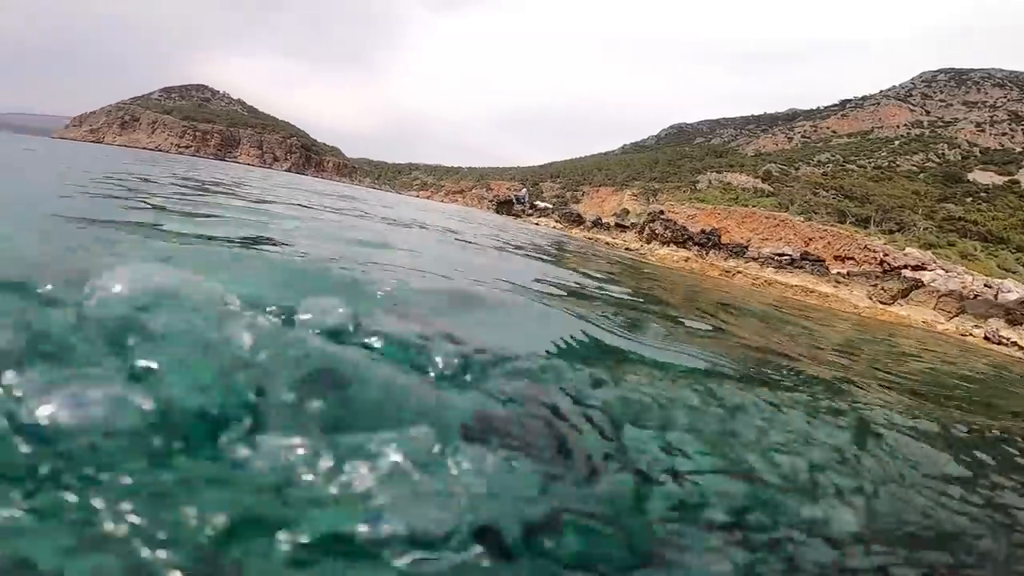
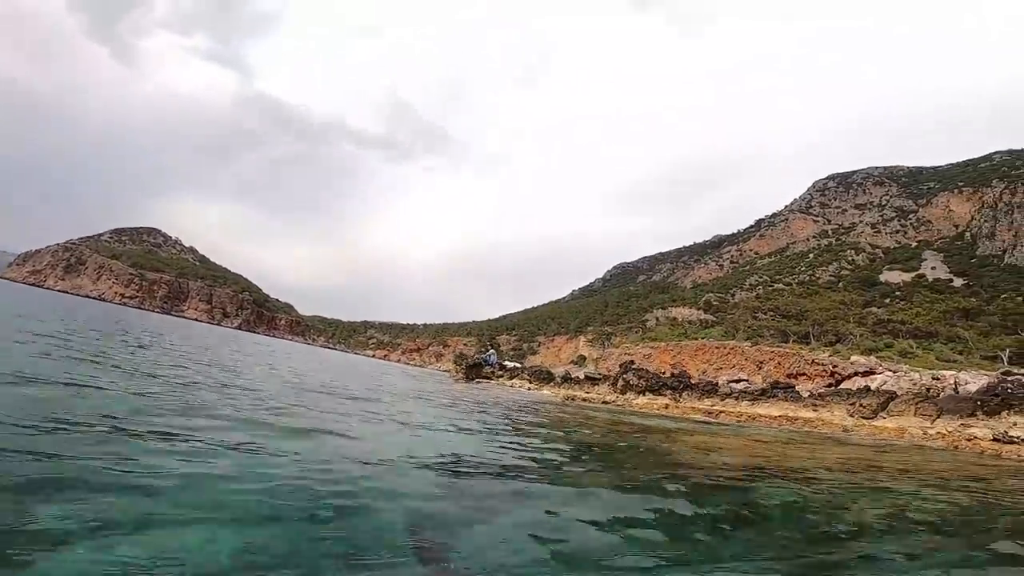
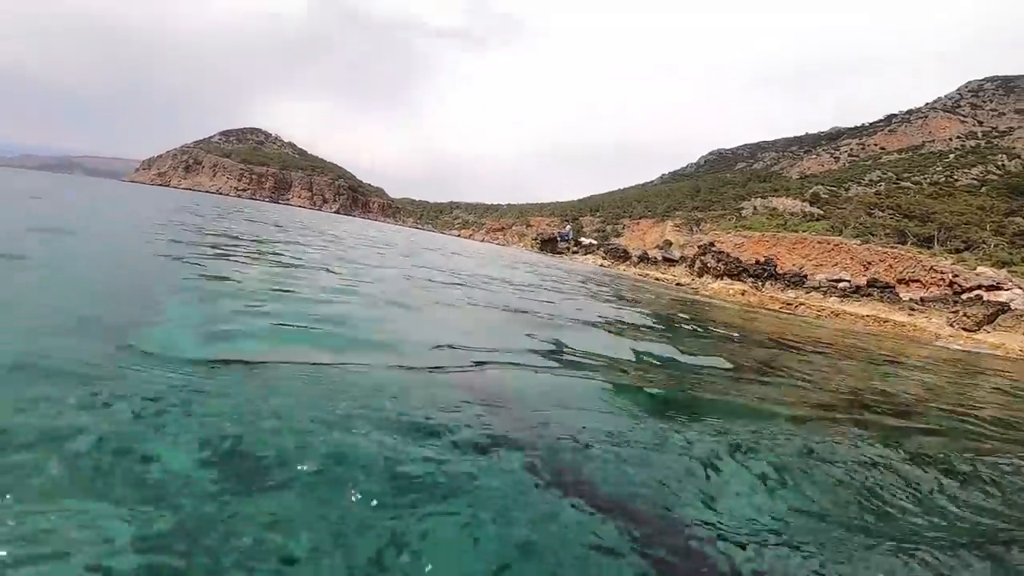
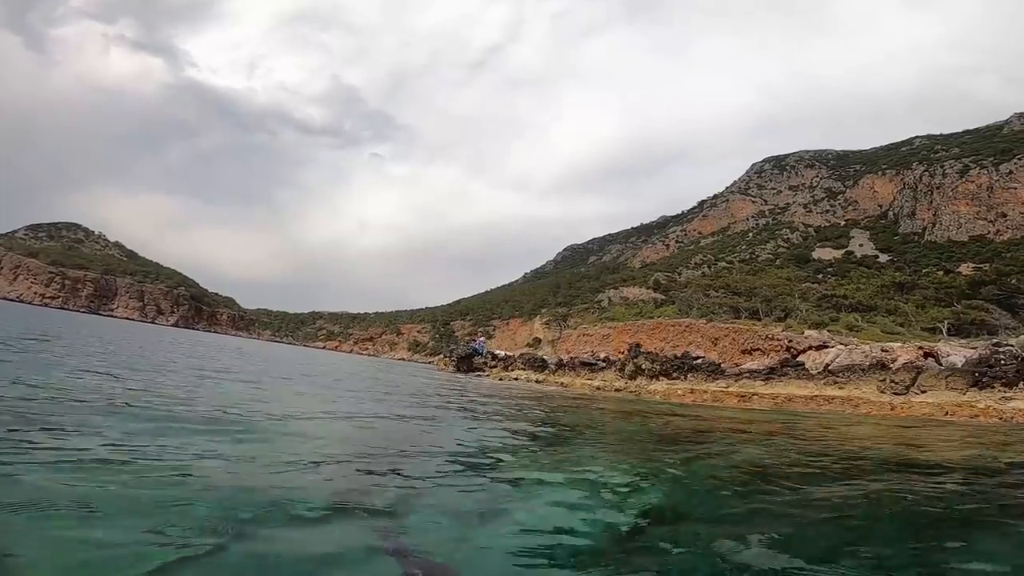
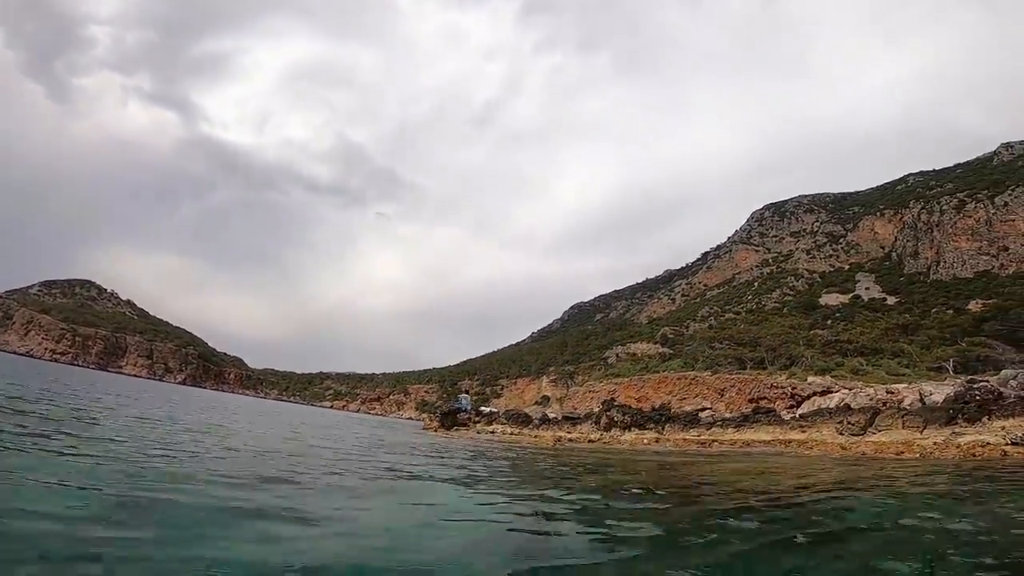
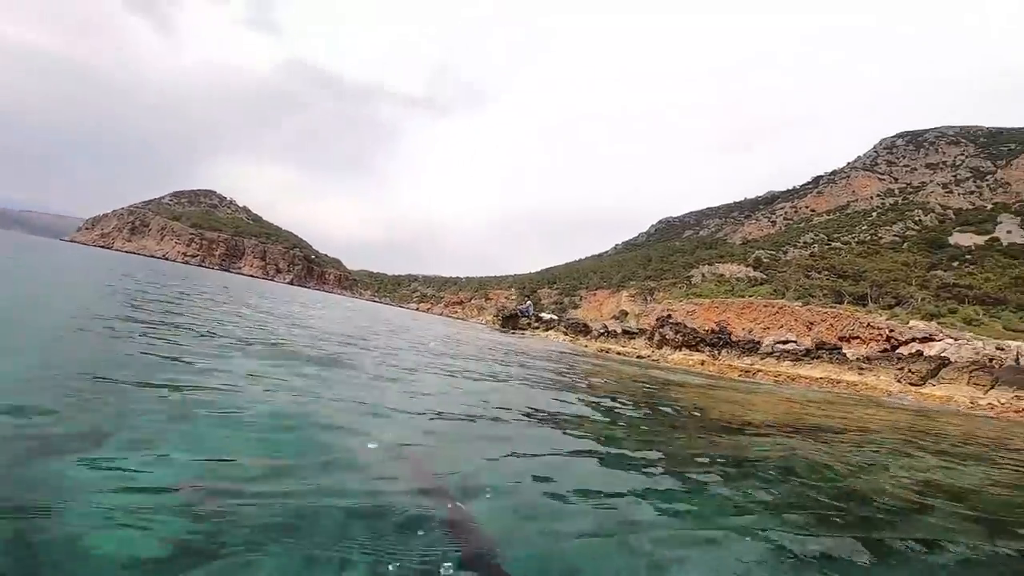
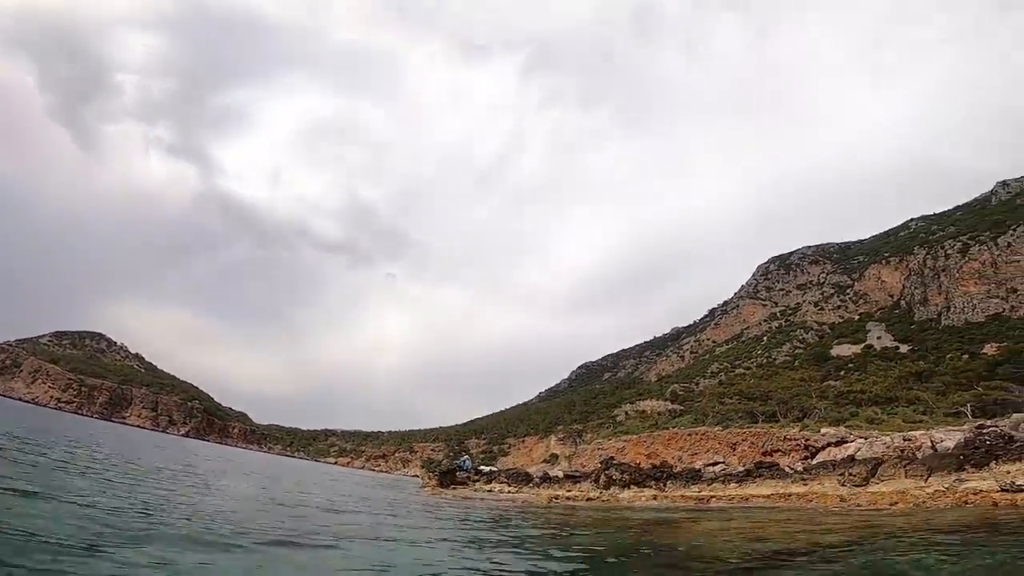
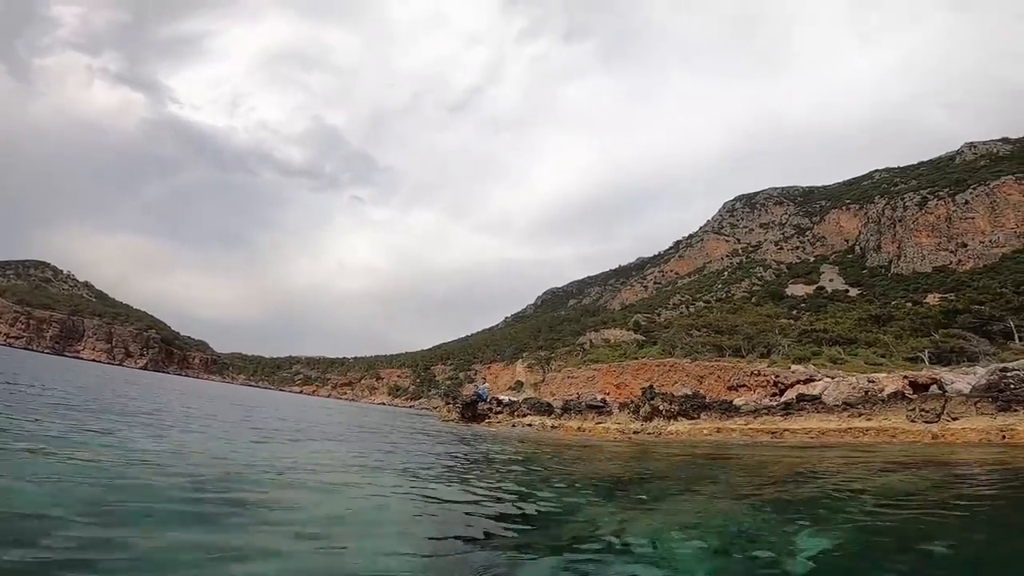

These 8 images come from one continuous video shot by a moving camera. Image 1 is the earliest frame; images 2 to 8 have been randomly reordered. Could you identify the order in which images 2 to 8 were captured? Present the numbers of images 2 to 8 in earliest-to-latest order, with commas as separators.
3, 6, 2, 7, 5, 4, 8
